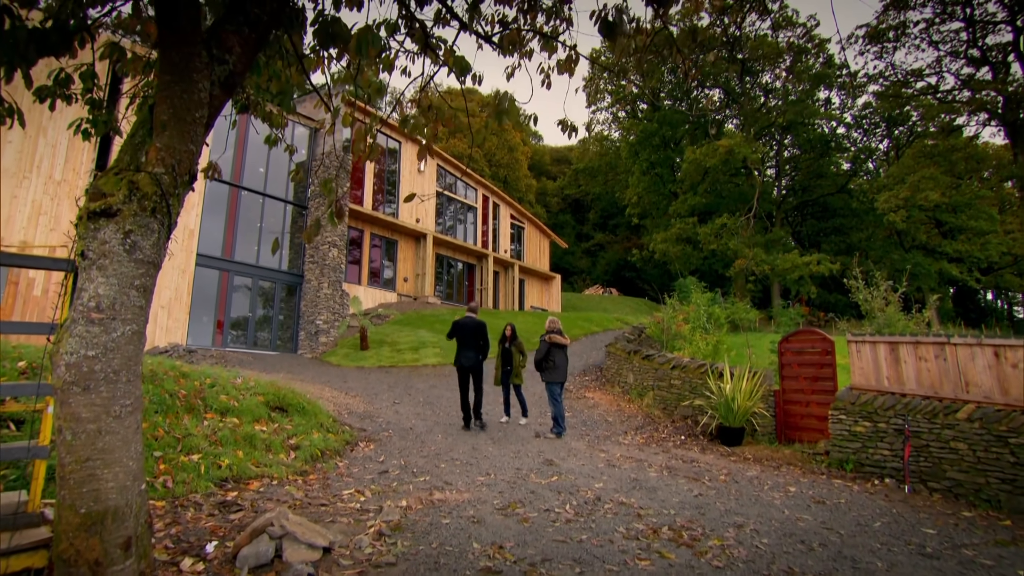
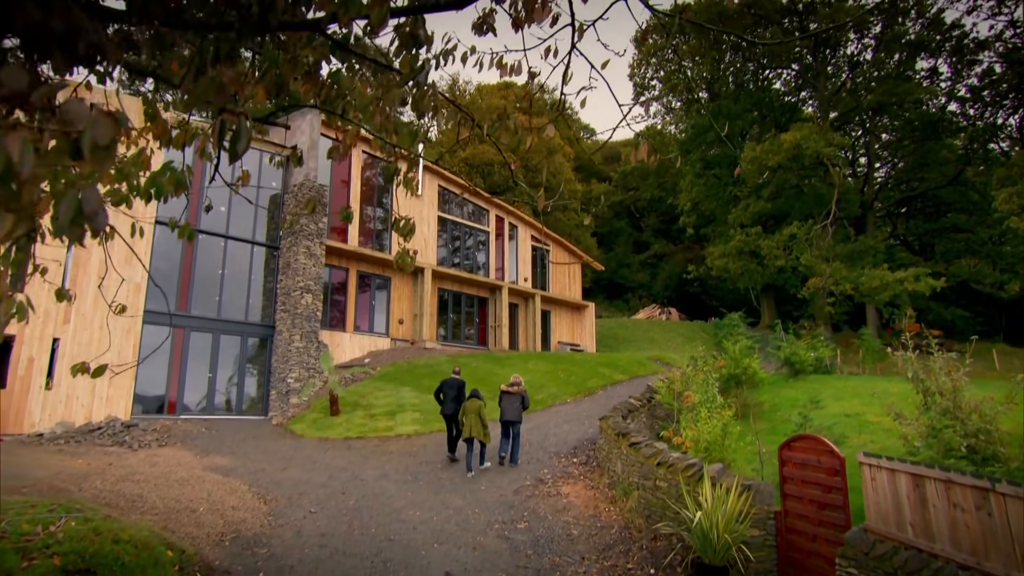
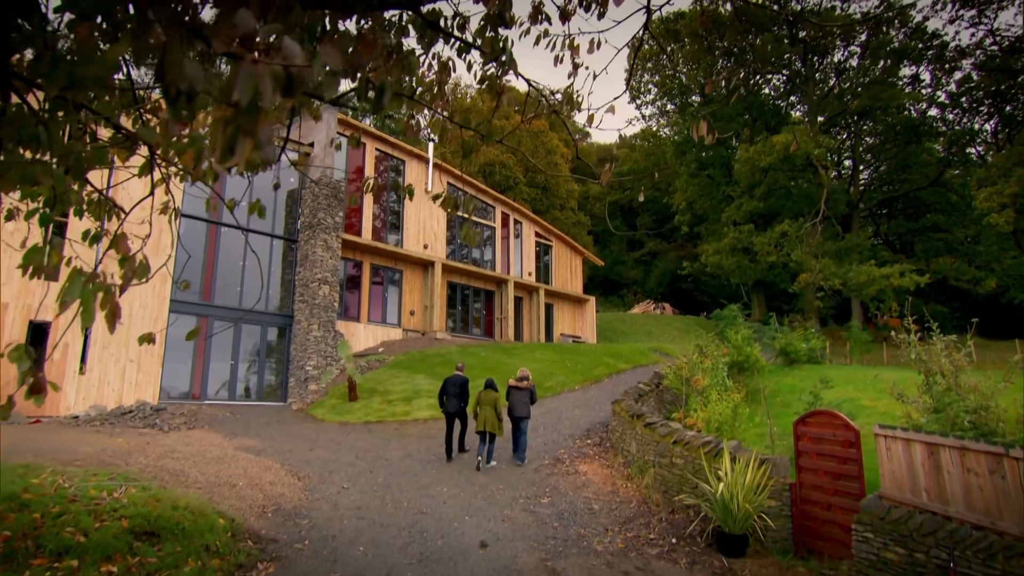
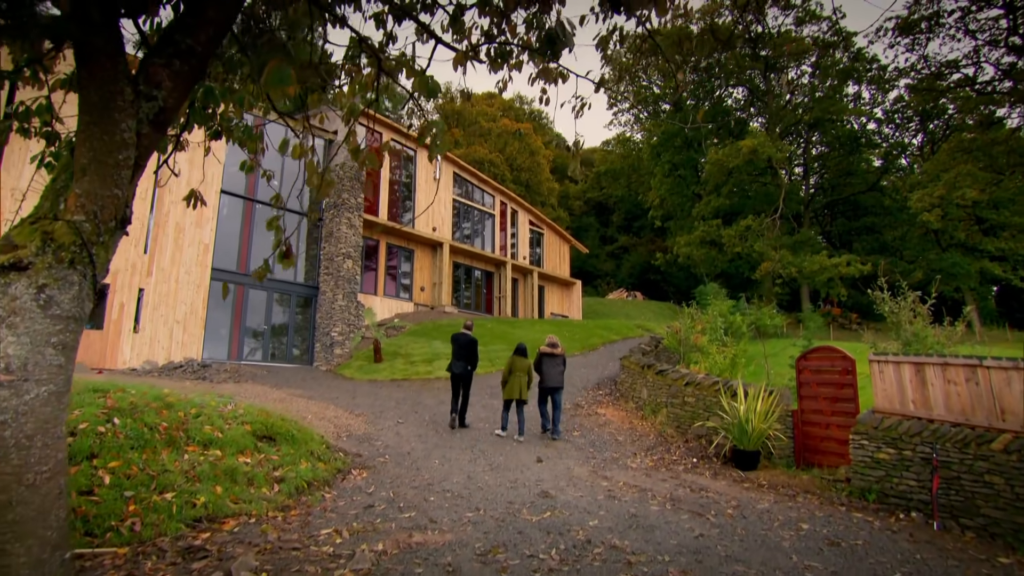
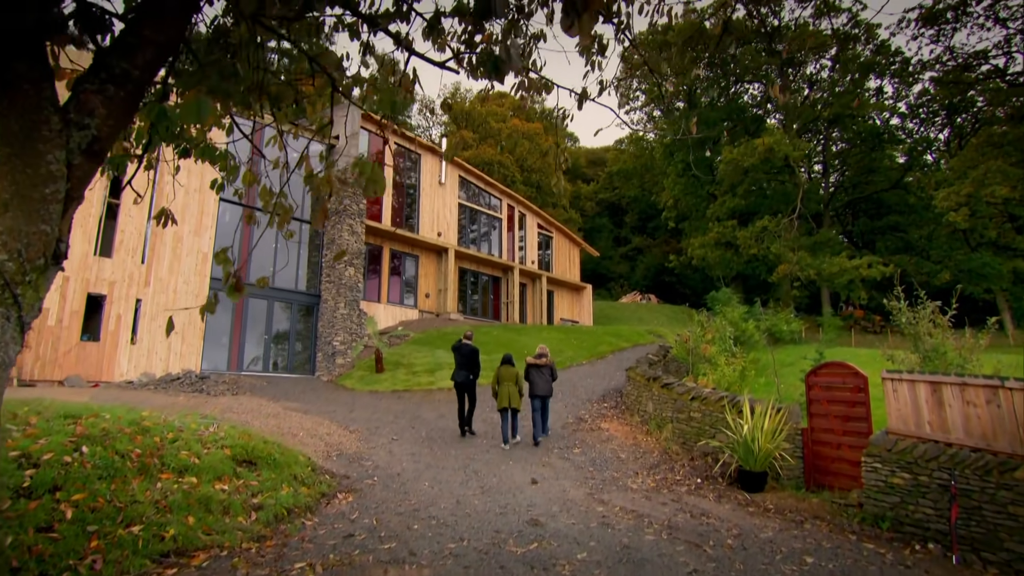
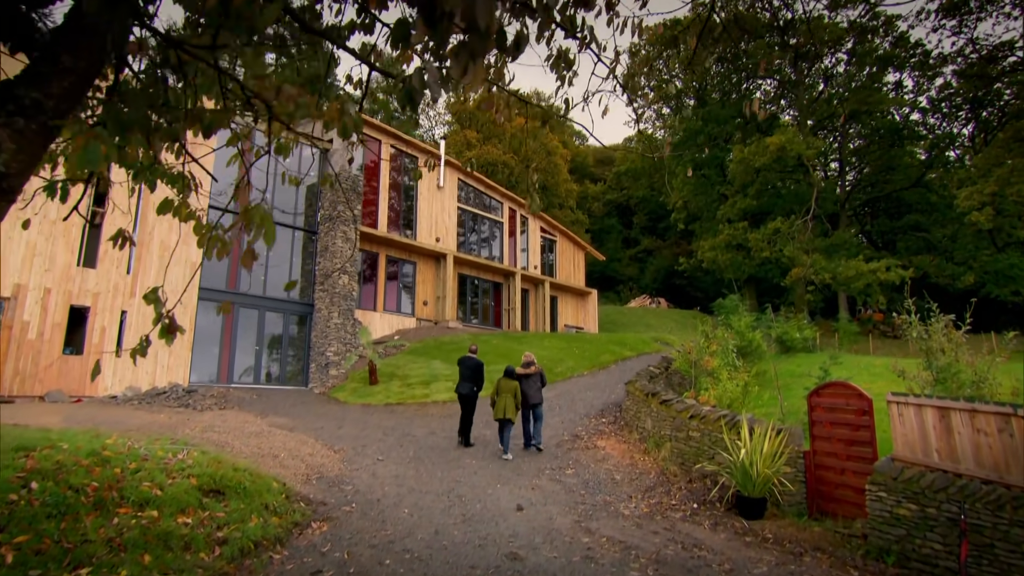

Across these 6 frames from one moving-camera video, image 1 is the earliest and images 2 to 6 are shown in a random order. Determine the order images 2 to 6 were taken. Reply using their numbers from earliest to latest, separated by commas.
4, 5, 6, 3, 2
